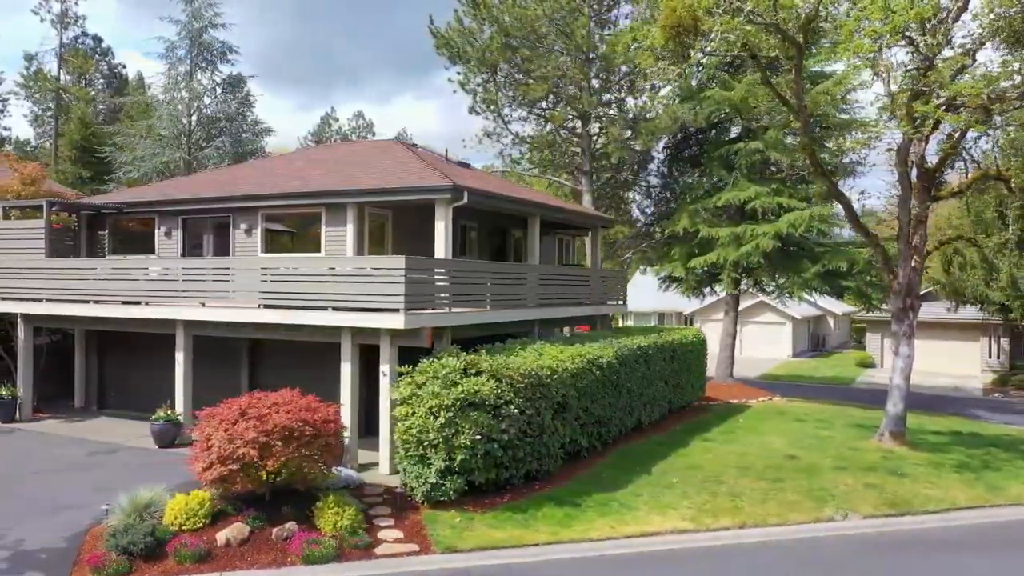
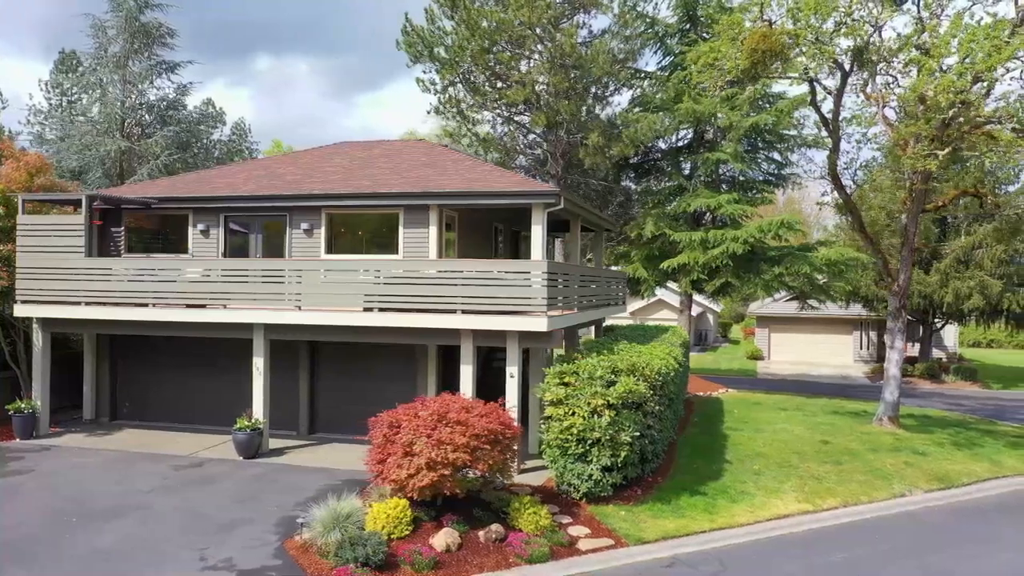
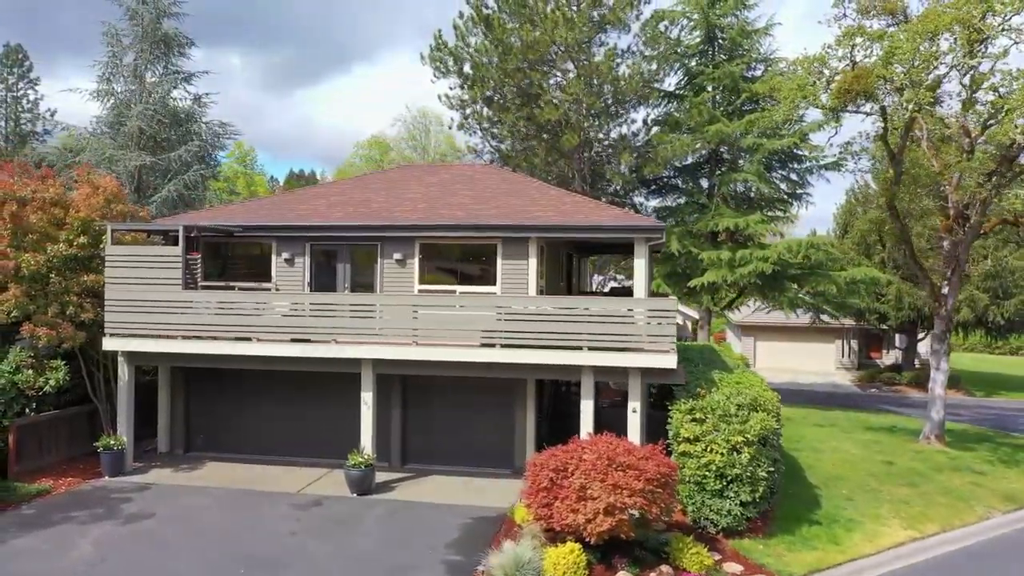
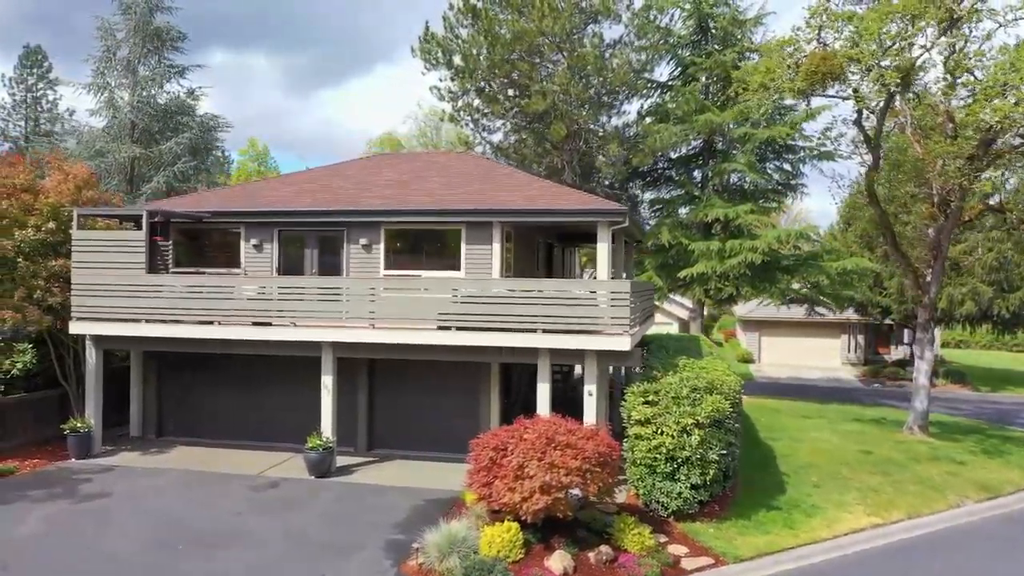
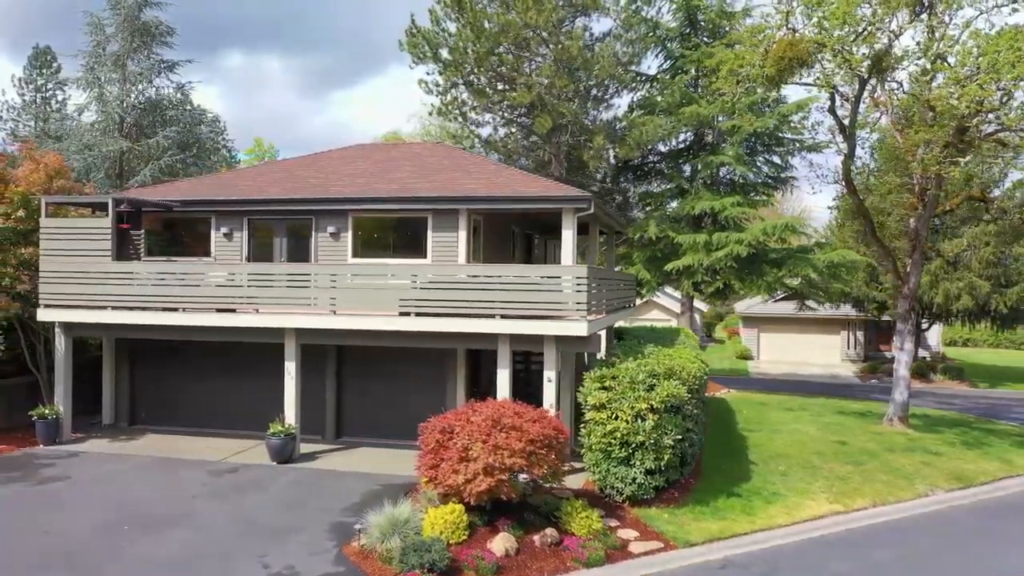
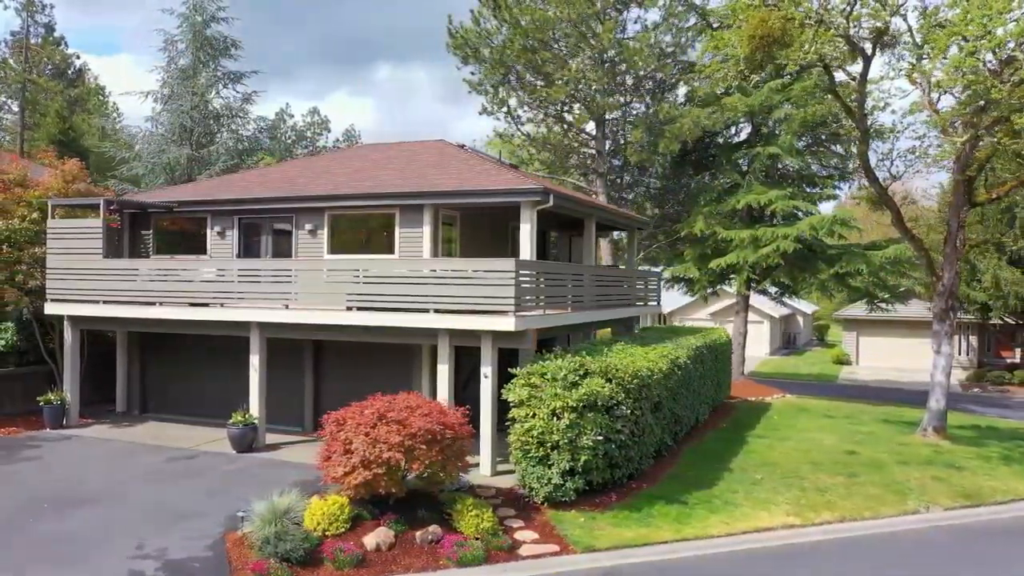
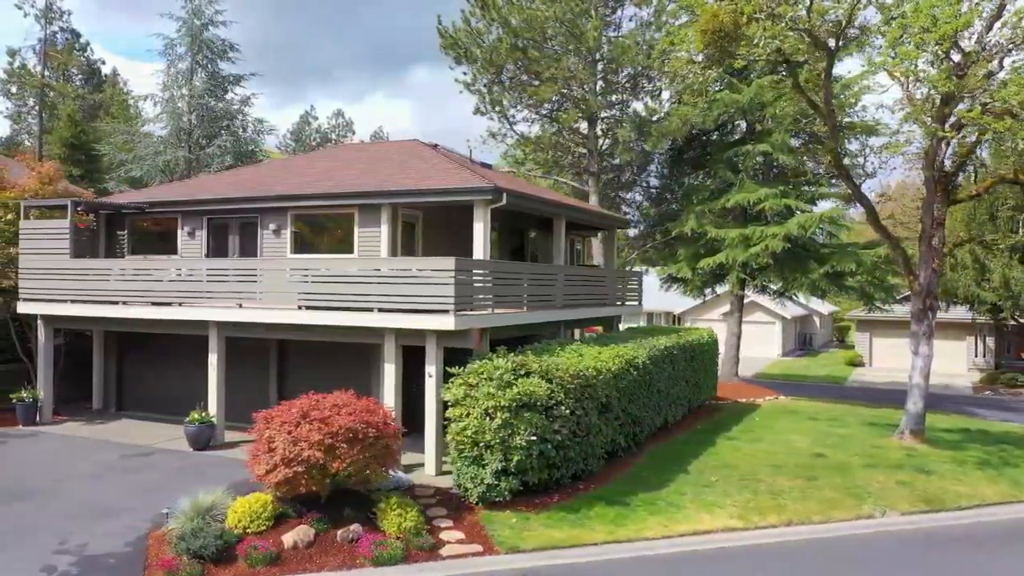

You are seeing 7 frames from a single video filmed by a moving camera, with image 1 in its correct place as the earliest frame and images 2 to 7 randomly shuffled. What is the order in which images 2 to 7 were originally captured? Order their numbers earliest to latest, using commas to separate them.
7, 6, 2, 5, 4, 3
